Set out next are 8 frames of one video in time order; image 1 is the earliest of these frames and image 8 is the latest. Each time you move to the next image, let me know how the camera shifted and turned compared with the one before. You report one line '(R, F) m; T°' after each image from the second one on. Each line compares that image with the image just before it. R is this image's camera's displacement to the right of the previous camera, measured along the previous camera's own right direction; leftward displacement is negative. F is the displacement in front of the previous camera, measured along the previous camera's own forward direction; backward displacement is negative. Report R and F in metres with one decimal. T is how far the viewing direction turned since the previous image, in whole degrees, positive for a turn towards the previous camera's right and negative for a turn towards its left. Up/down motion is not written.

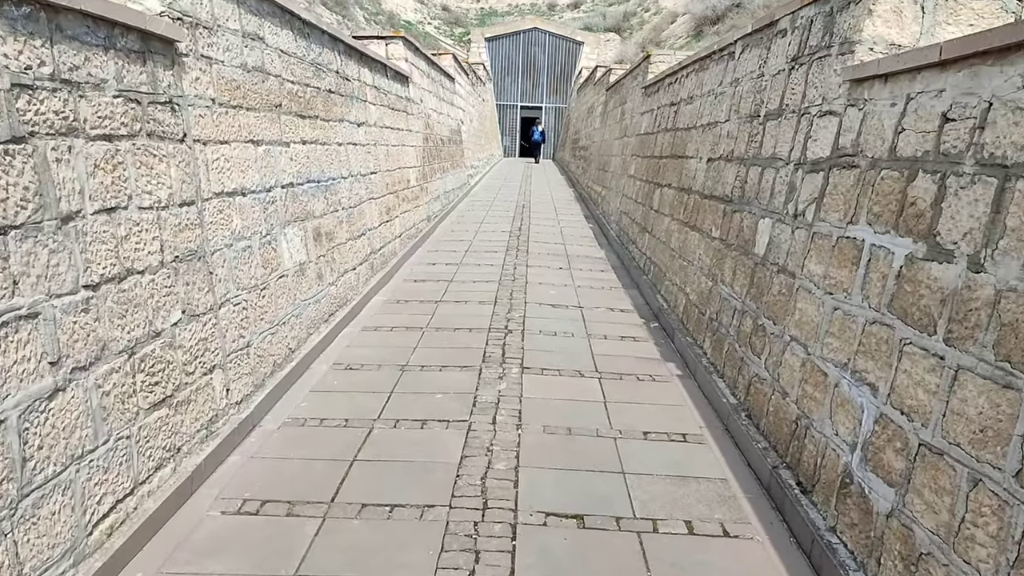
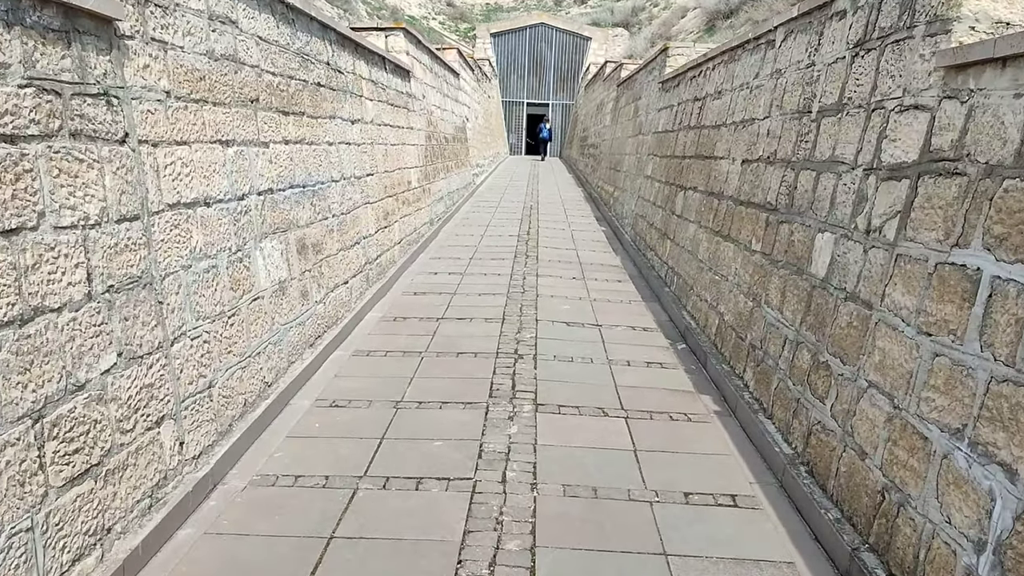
(0.0, +0.5) m; 0°
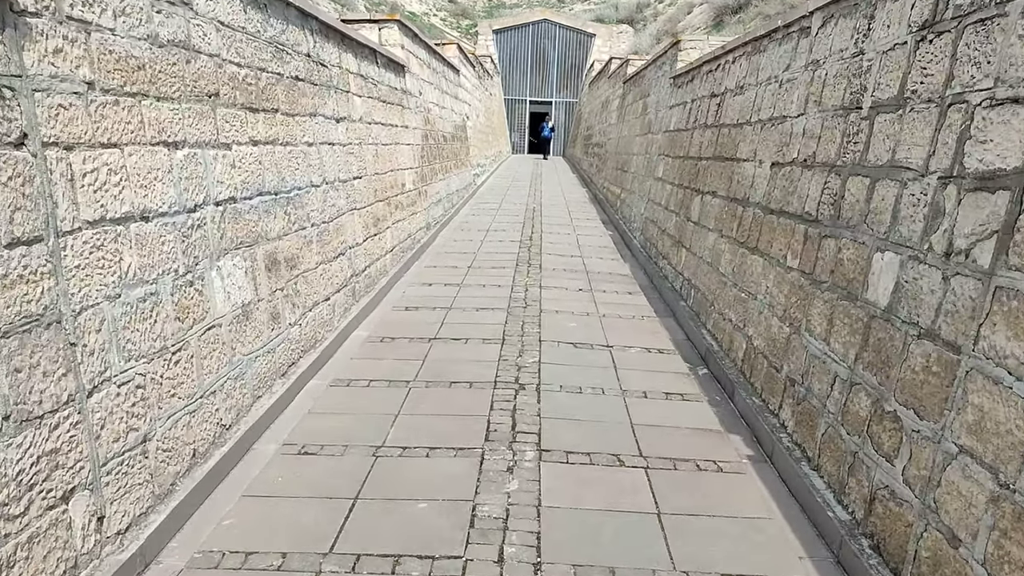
(0.0, +0.5) m; 0°
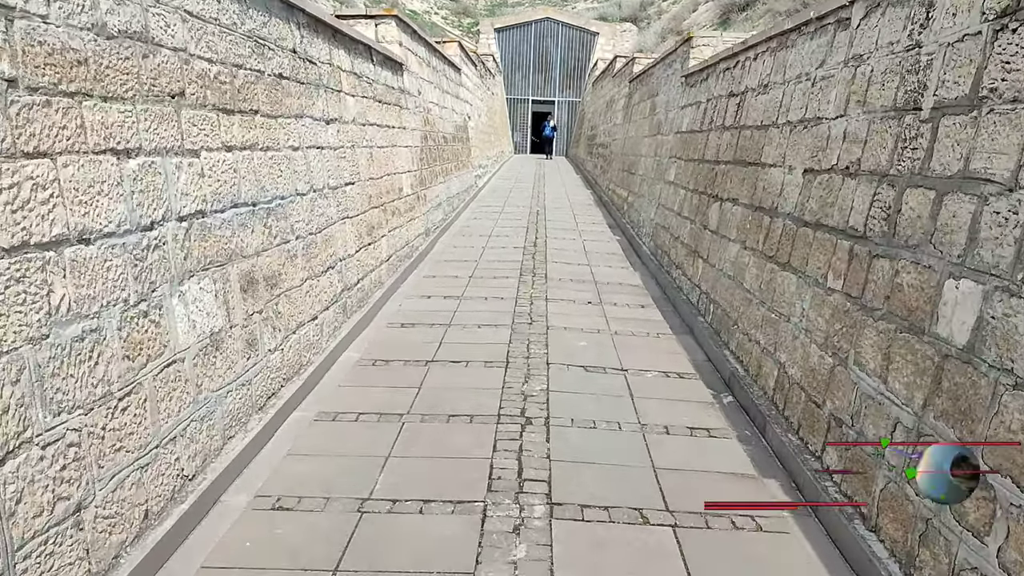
(0.0, +0.4) m; 0°
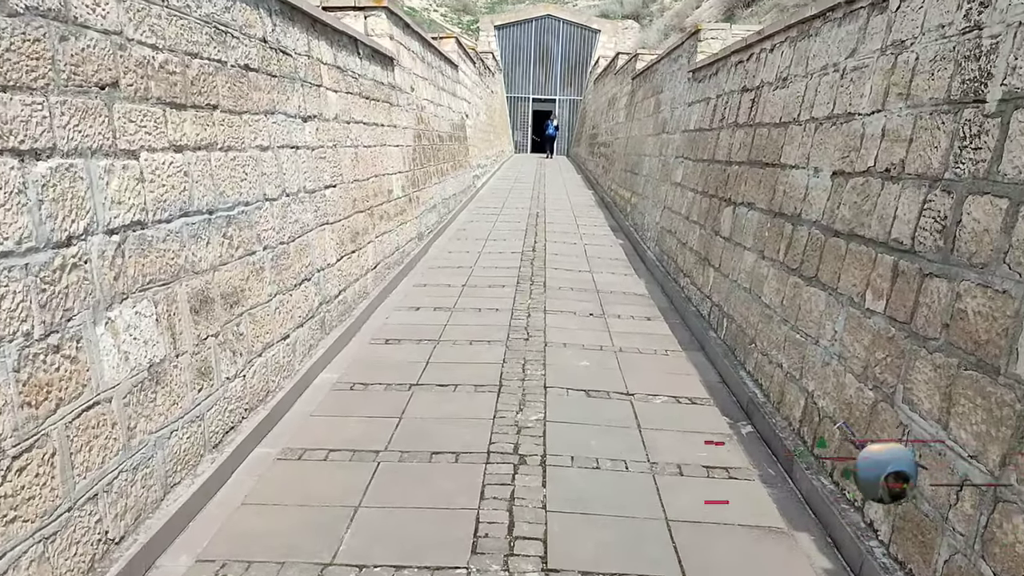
(0.0, +0.4) m; 0°
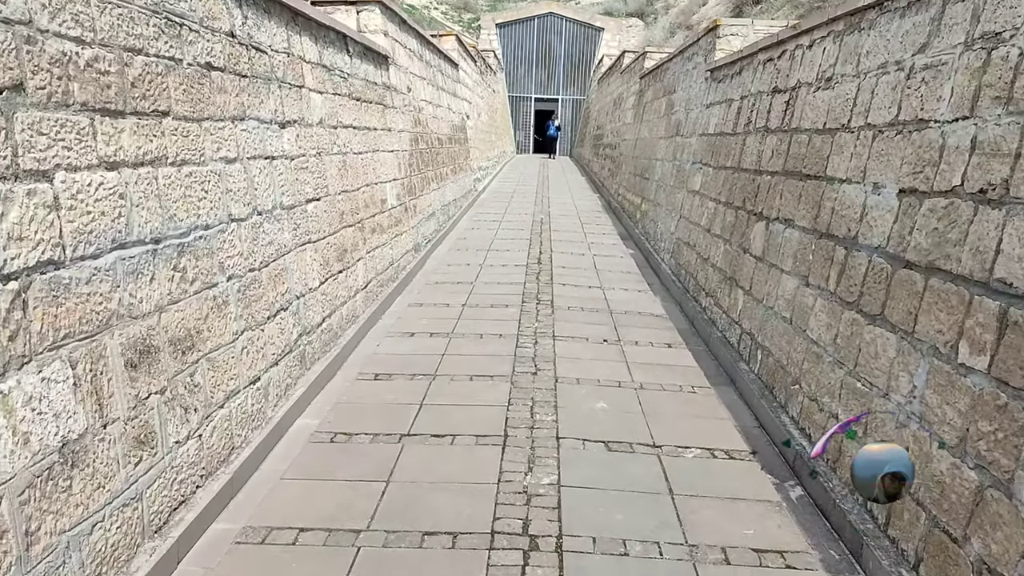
(0.0, +0.5) m; 0°
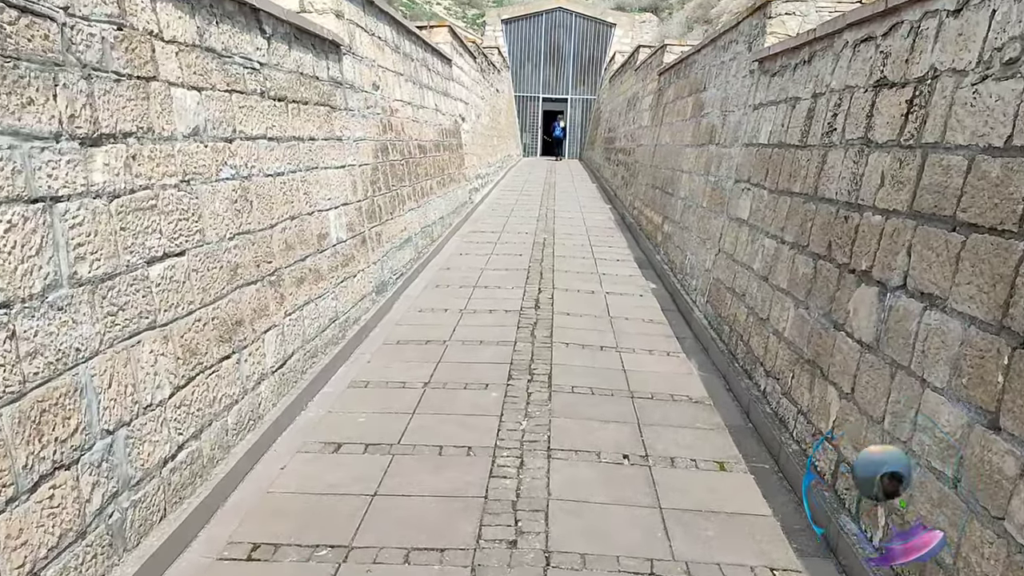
(+0.1, +1.4) m; -1°
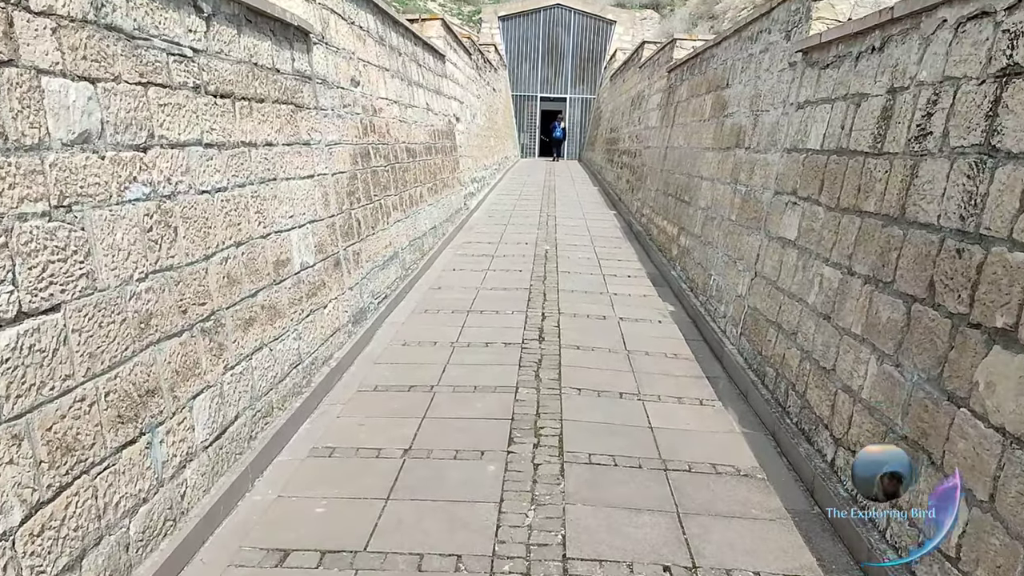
(0.0, +0.7) m; 0°
